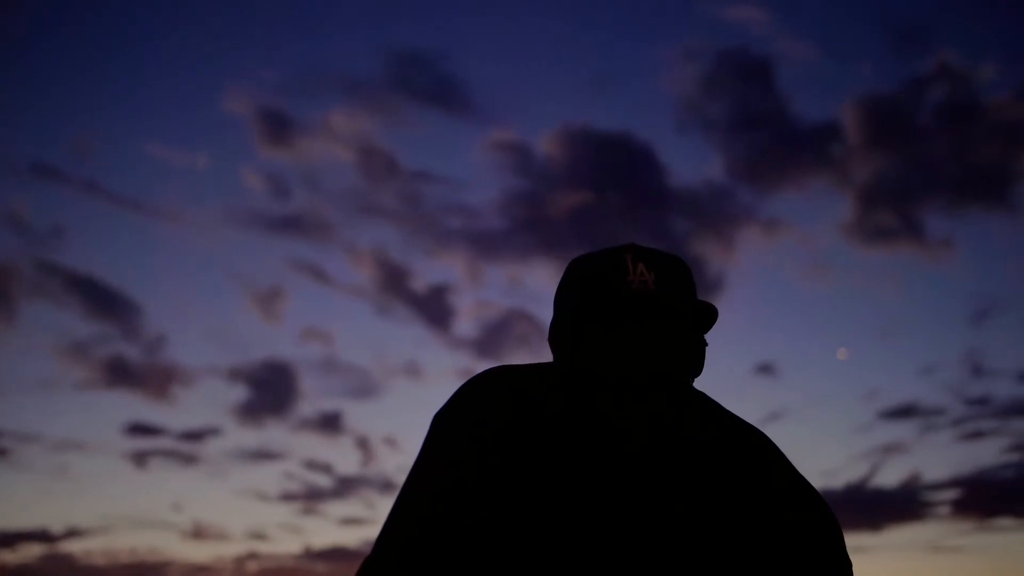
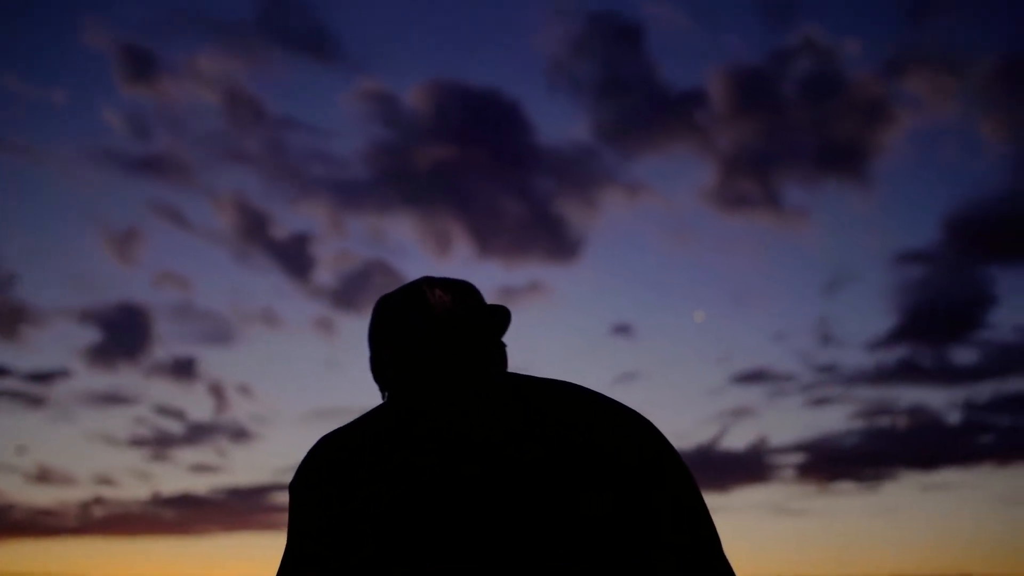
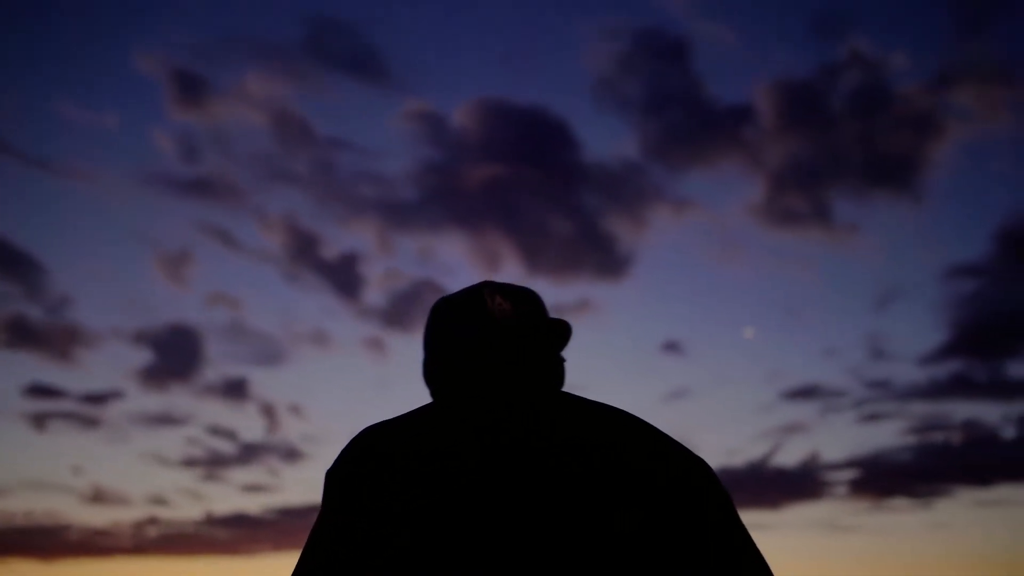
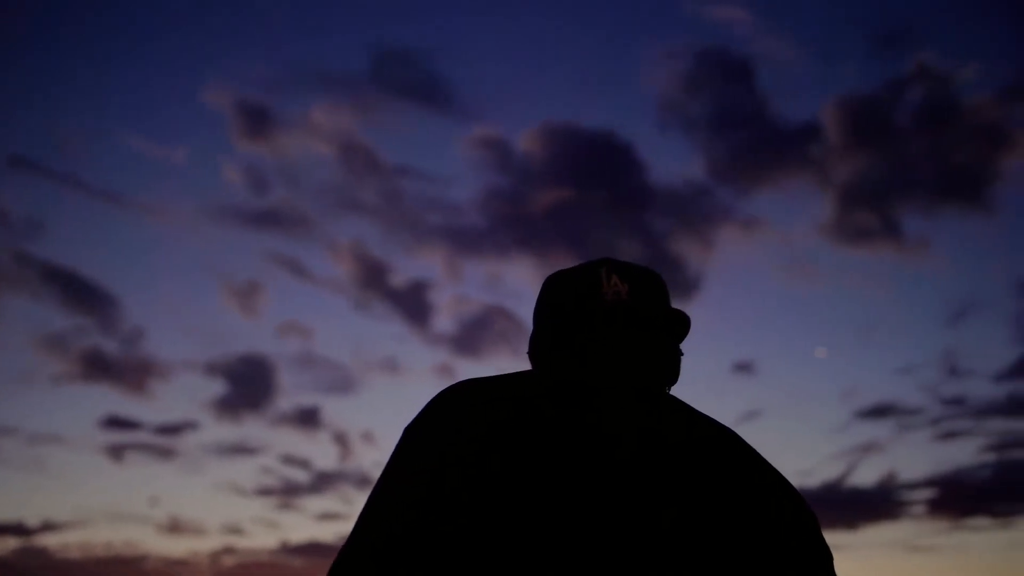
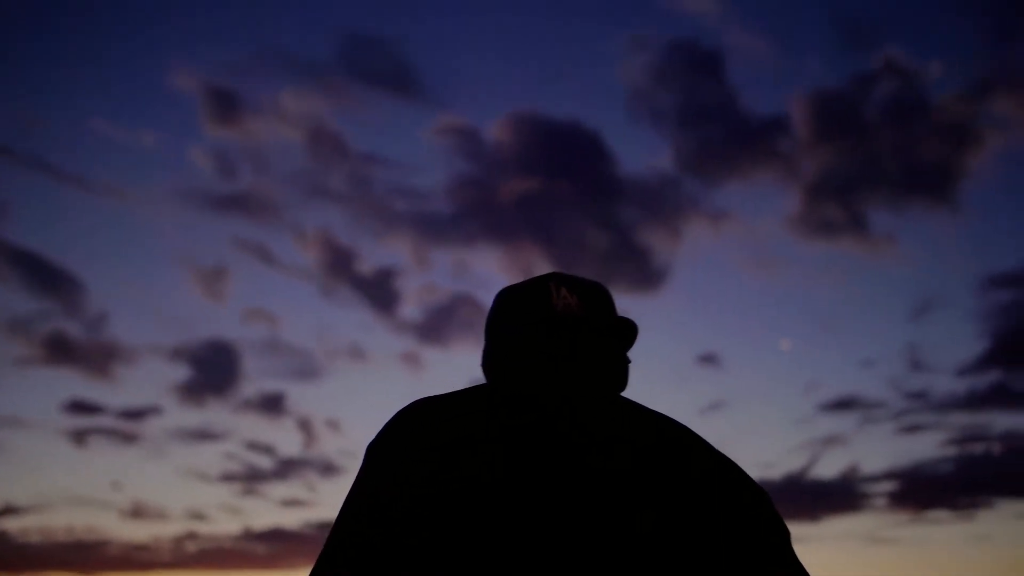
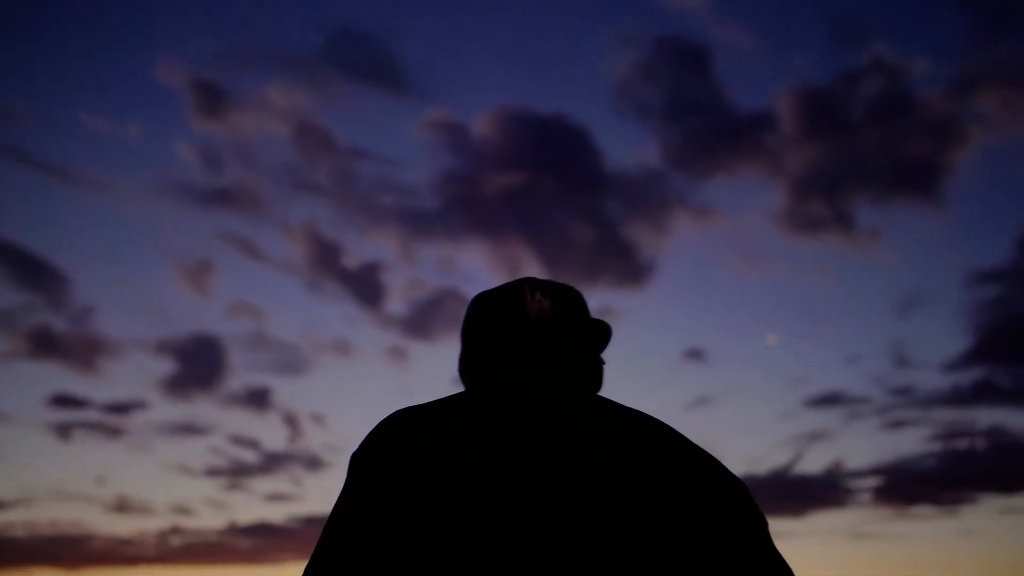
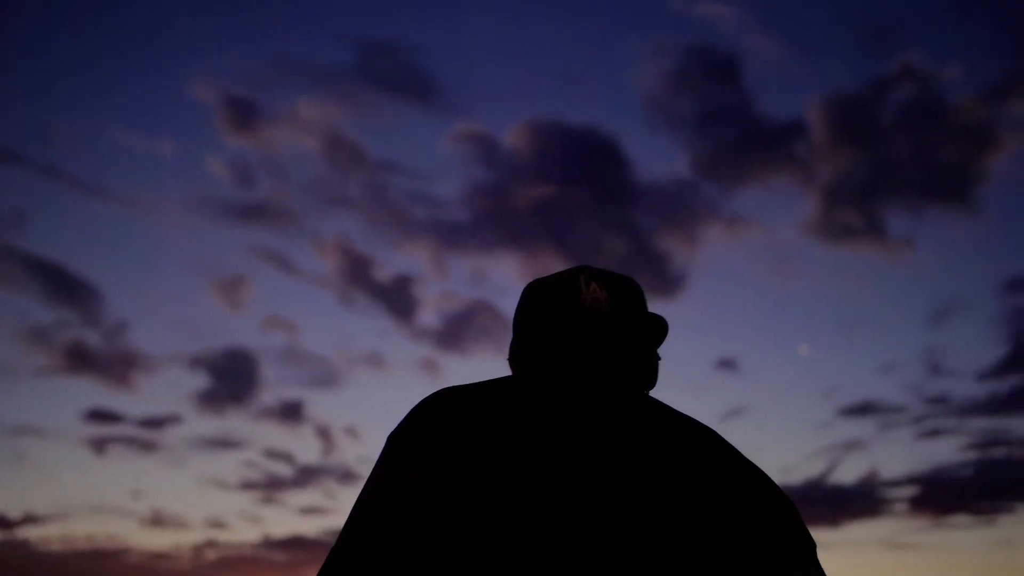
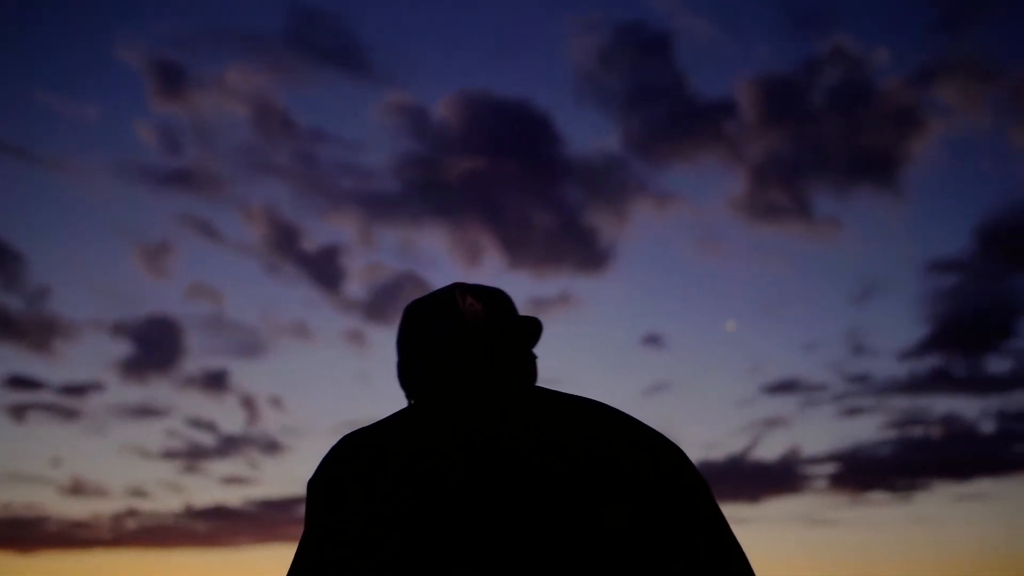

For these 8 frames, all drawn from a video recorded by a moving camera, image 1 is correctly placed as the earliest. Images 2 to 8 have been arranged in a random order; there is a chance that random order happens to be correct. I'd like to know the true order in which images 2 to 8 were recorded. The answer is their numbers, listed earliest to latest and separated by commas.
4, 7, 5, 6, 3, 8, 2
